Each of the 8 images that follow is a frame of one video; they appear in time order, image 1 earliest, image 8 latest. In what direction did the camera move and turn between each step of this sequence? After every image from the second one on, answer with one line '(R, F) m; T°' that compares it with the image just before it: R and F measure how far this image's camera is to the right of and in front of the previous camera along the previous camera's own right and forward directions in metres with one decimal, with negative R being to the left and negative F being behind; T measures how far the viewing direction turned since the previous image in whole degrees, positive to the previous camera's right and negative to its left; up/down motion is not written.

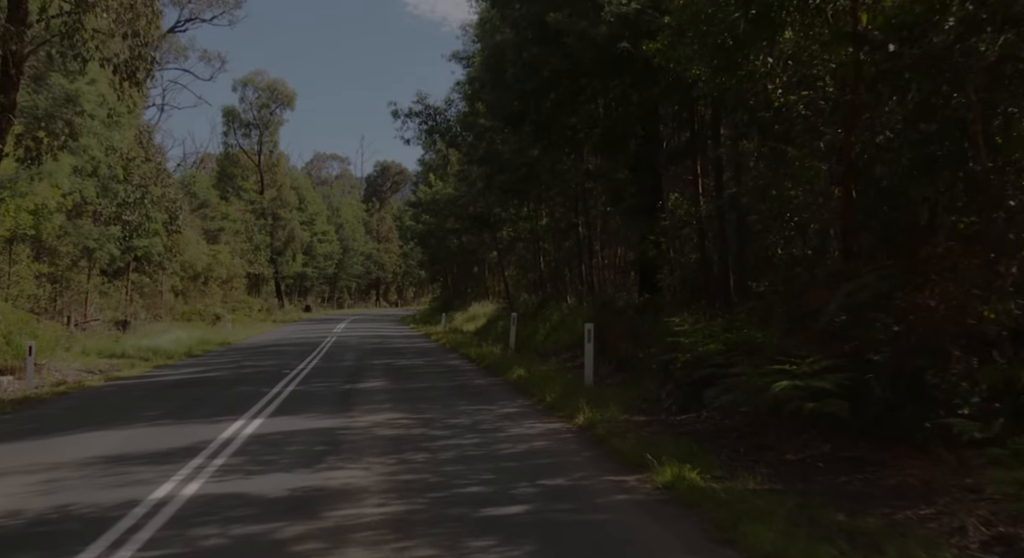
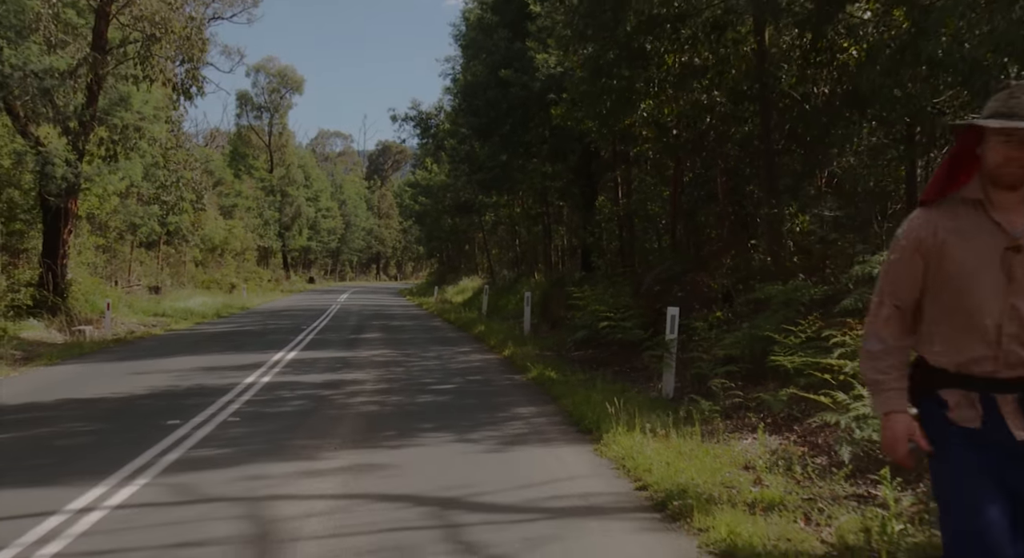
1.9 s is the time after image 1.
(+1.0, -5.9) m; 0°
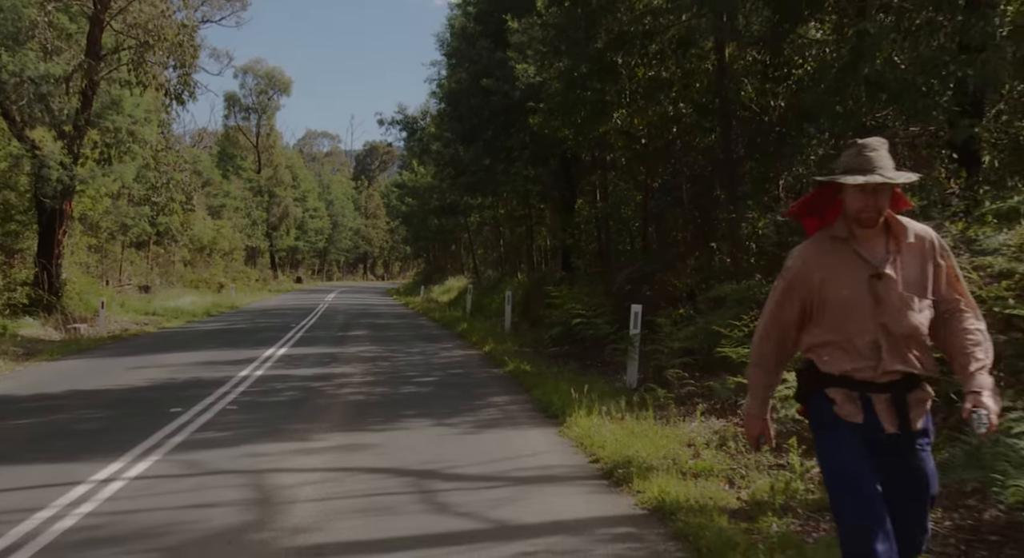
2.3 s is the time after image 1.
(+0.2, -0.9) m; +1°
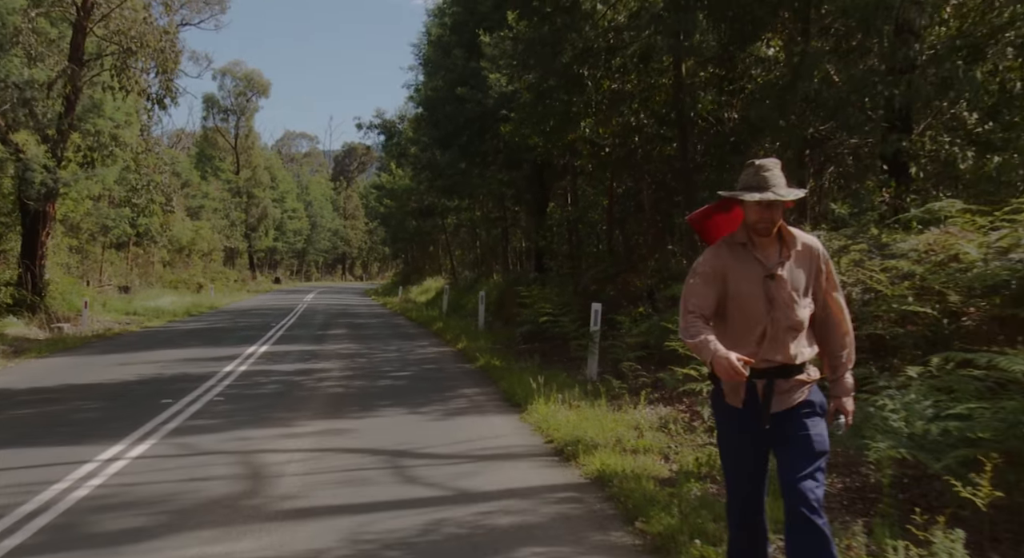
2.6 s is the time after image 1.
(+0.1, -0.9) m; +1°
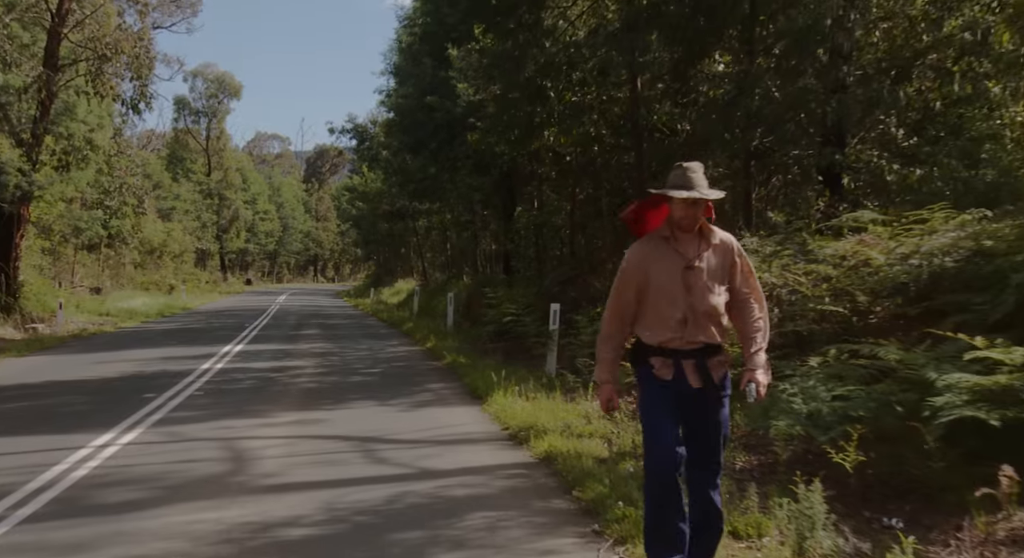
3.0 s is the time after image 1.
(+0.1, -0.8) m; +2°
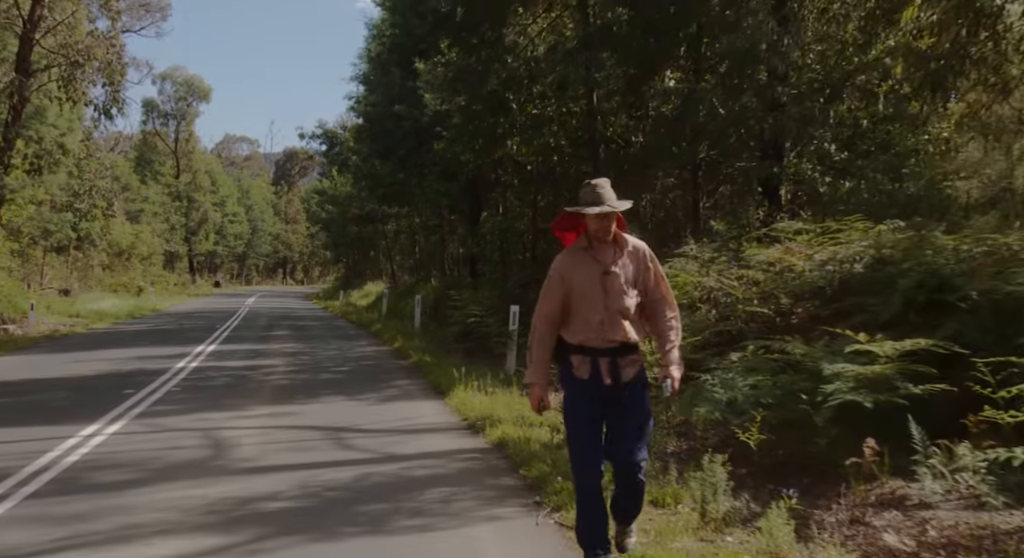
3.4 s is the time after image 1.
(+0.1, -0.8) m; +2°
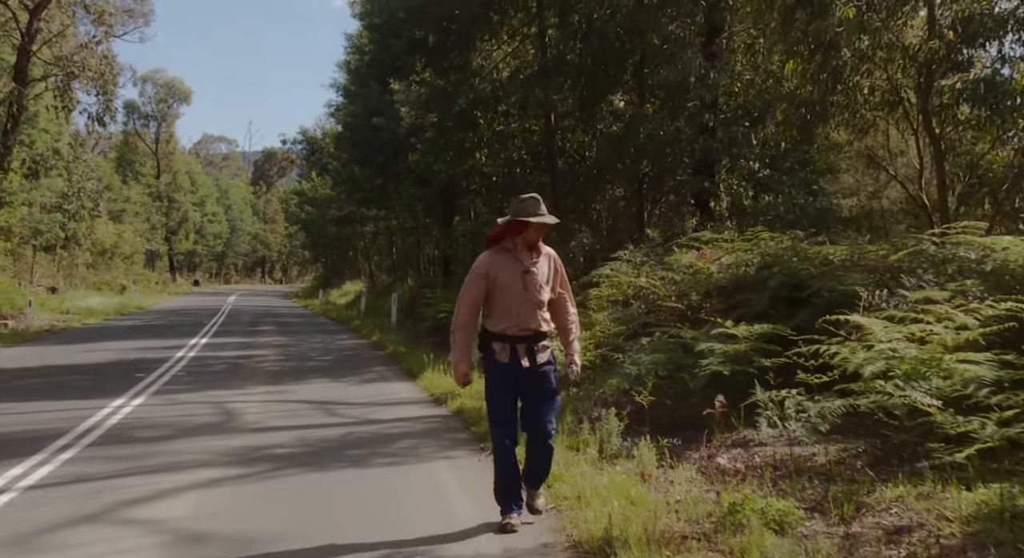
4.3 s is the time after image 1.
(+0.3, -2.0) m; +1°
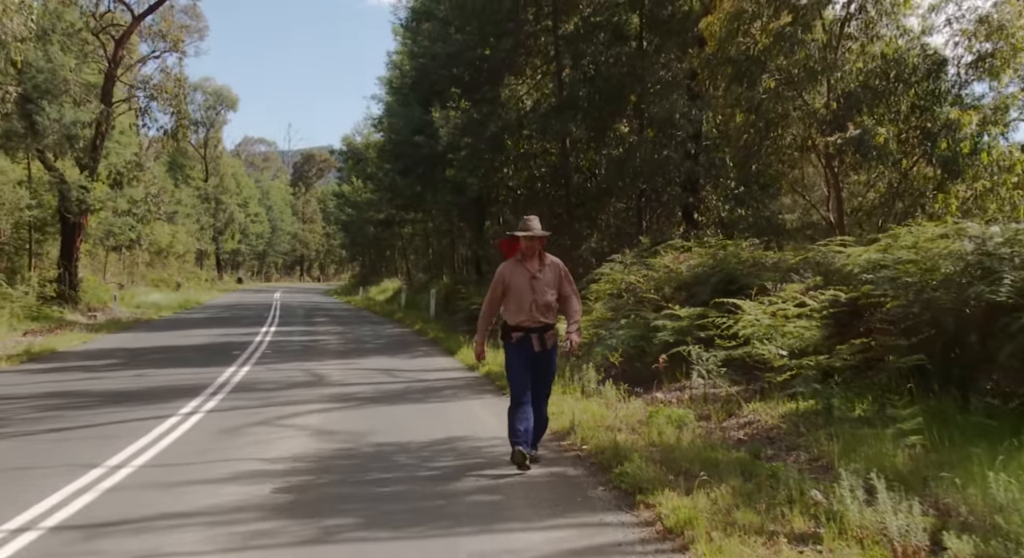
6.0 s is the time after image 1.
(+0.3, -3.6) m; -2°
